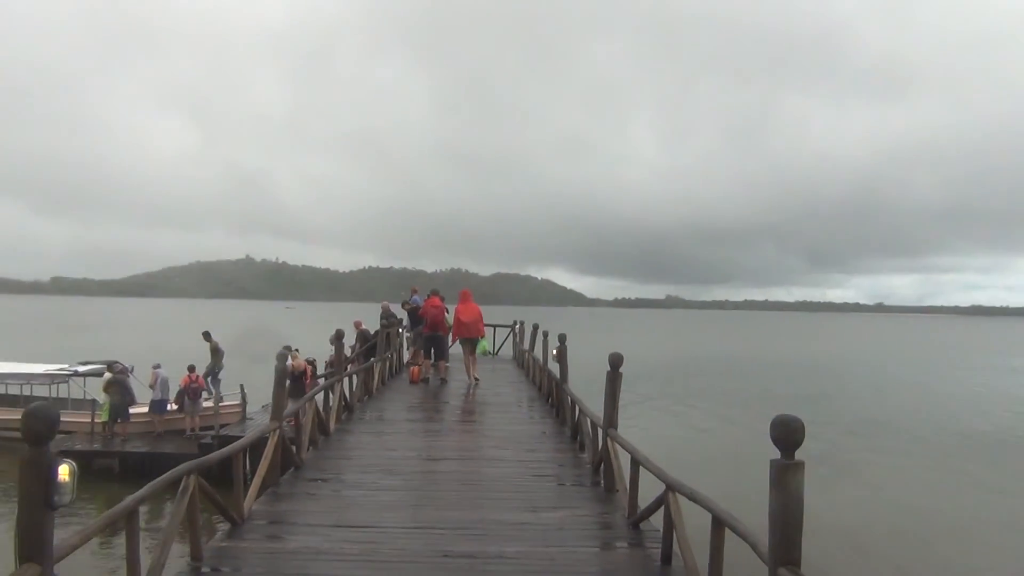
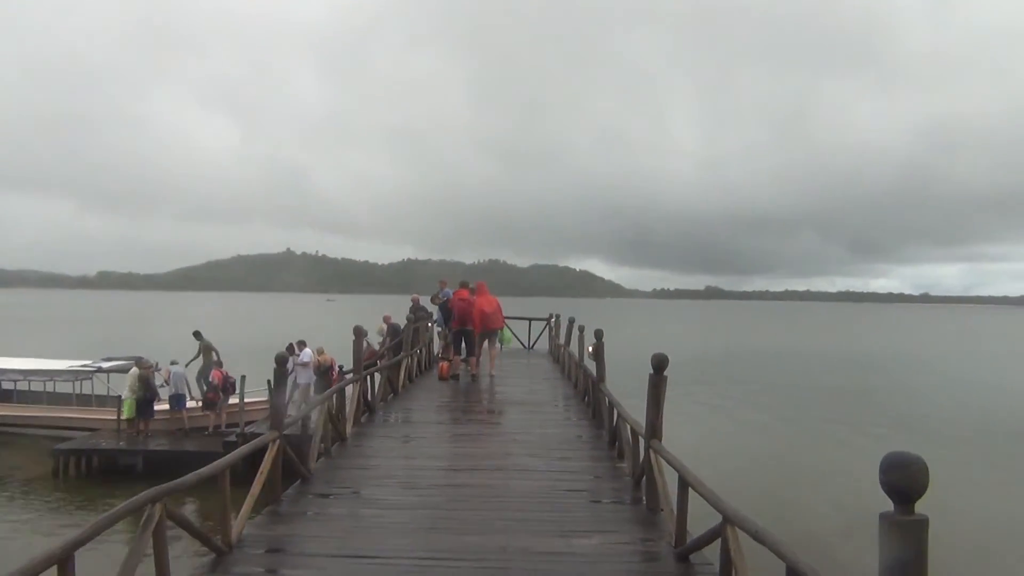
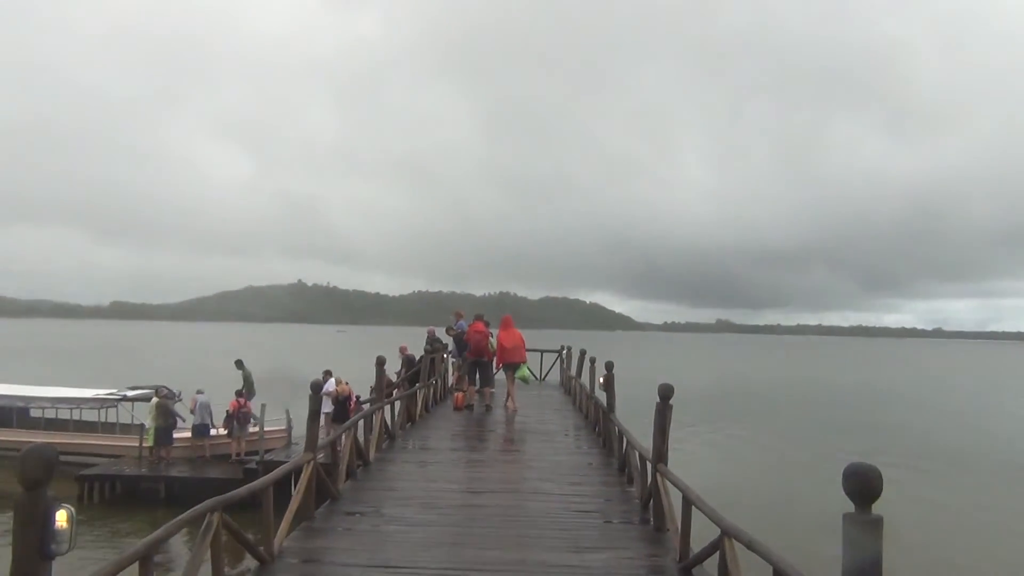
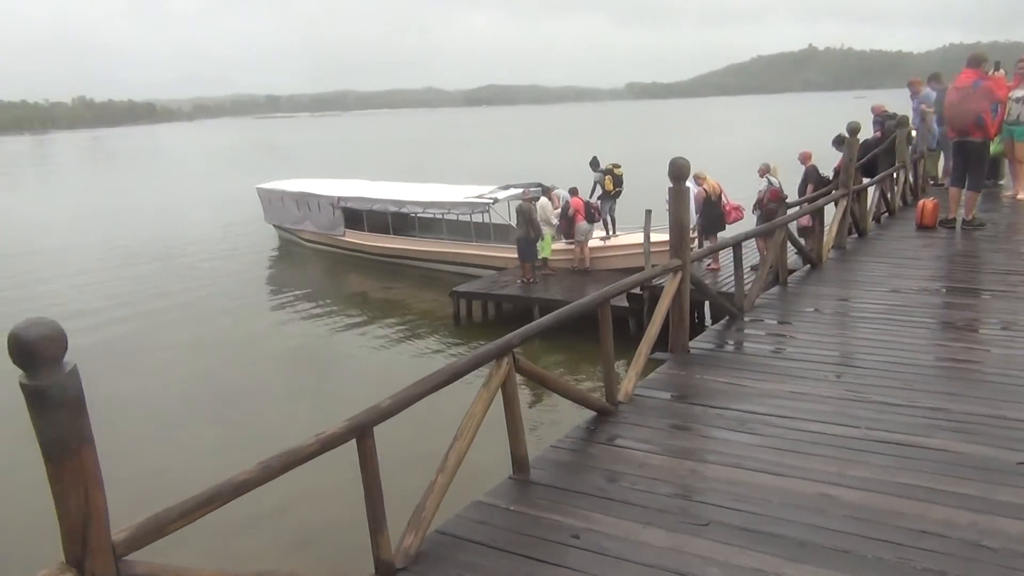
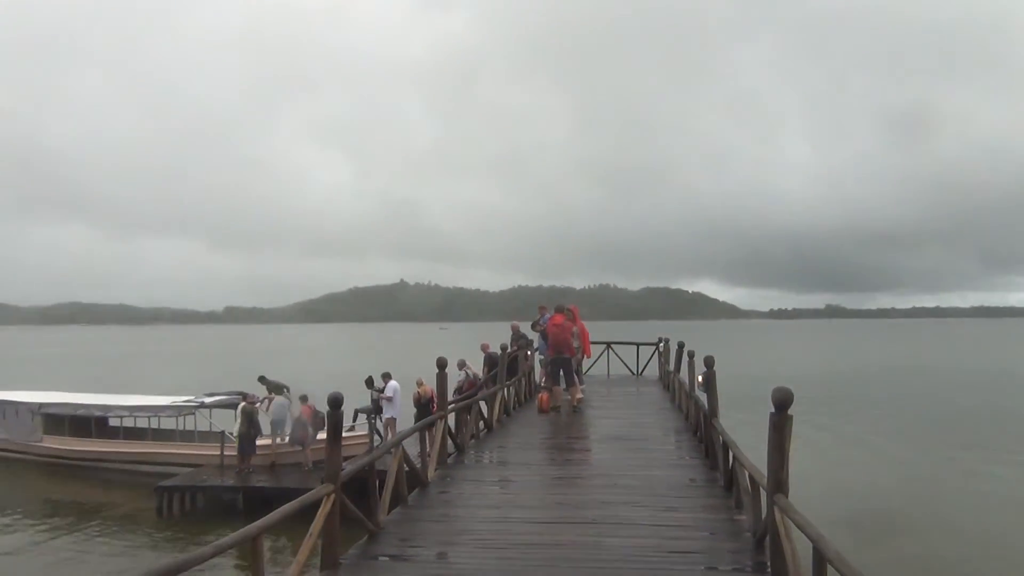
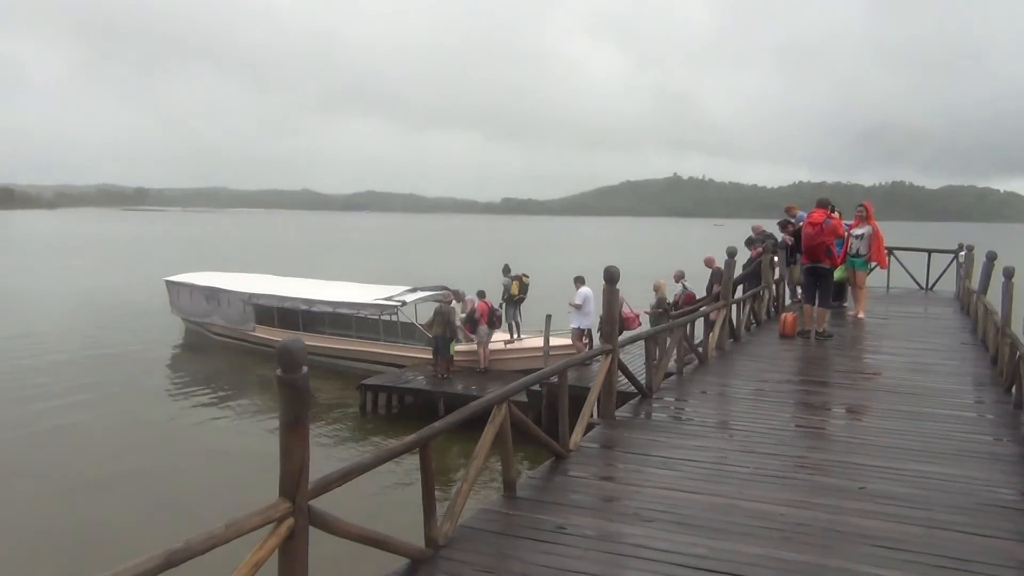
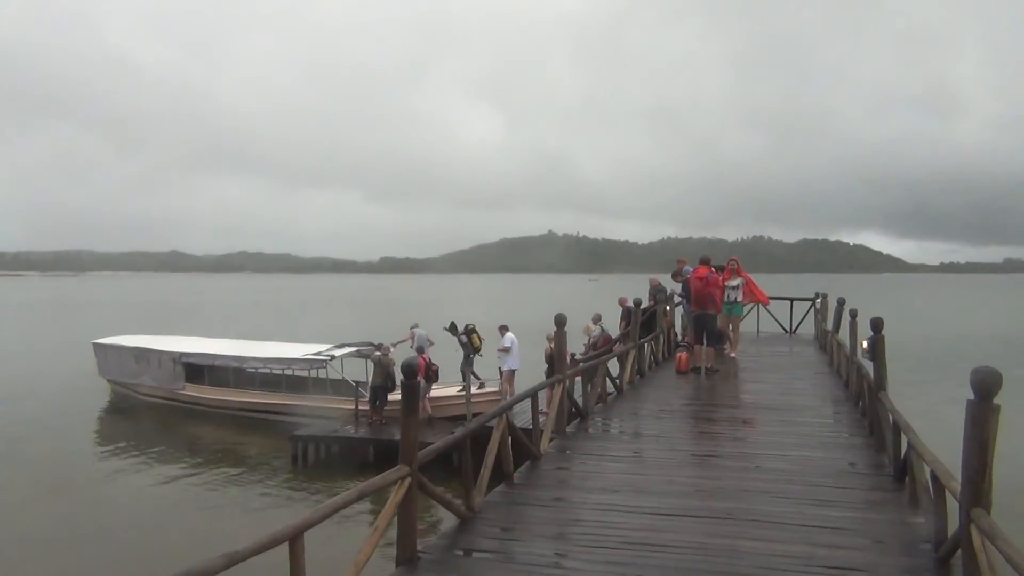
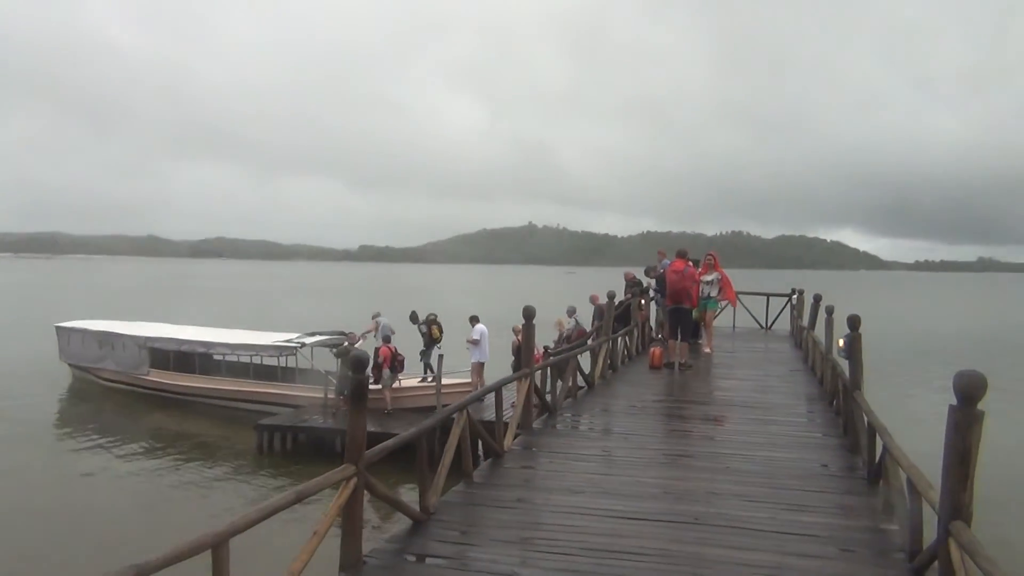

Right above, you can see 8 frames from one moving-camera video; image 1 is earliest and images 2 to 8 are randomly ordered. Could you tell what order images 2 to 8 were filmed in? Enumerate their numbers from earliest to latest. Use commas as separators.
3, 2, 5, 7, 8, 6, 4
